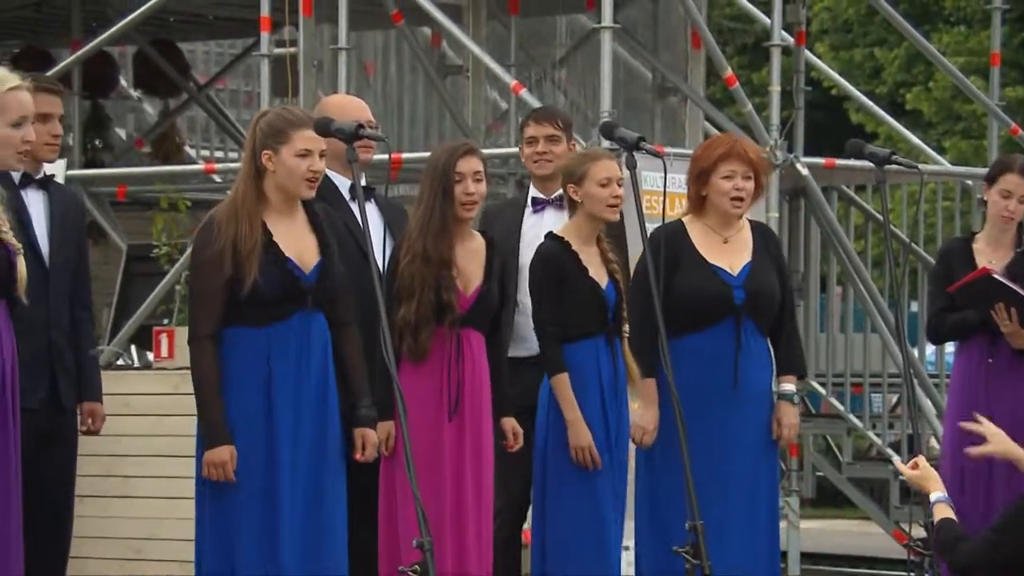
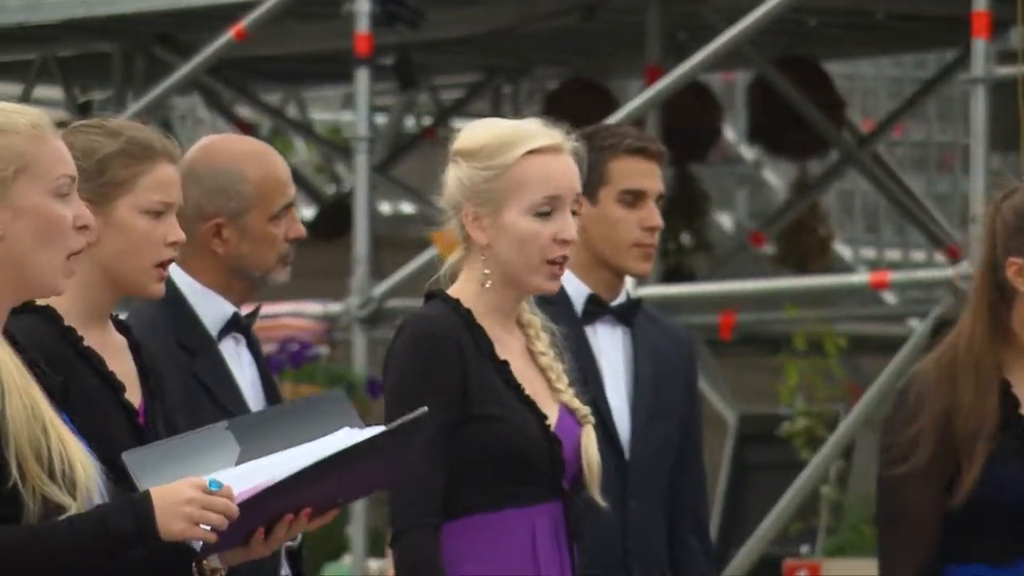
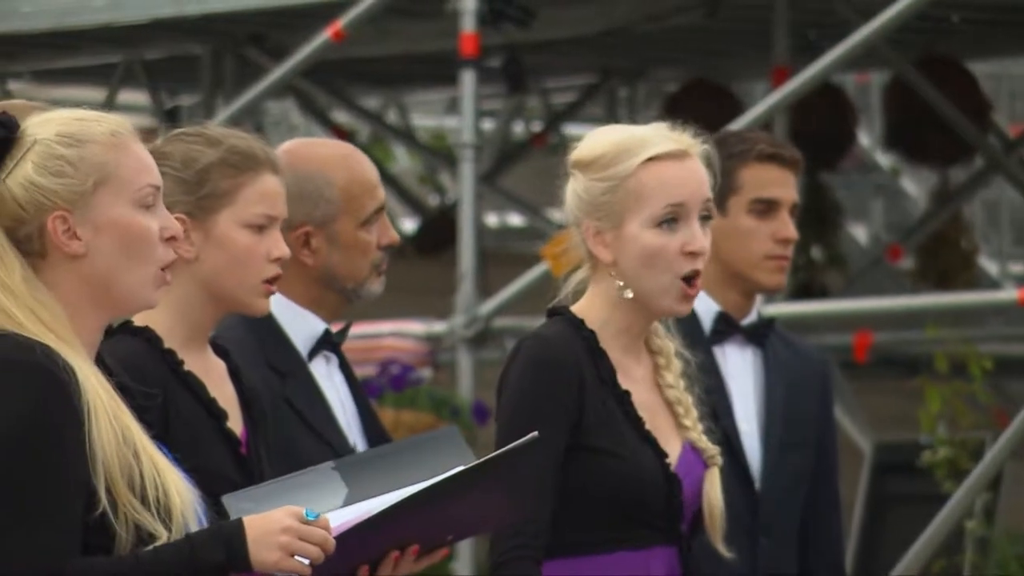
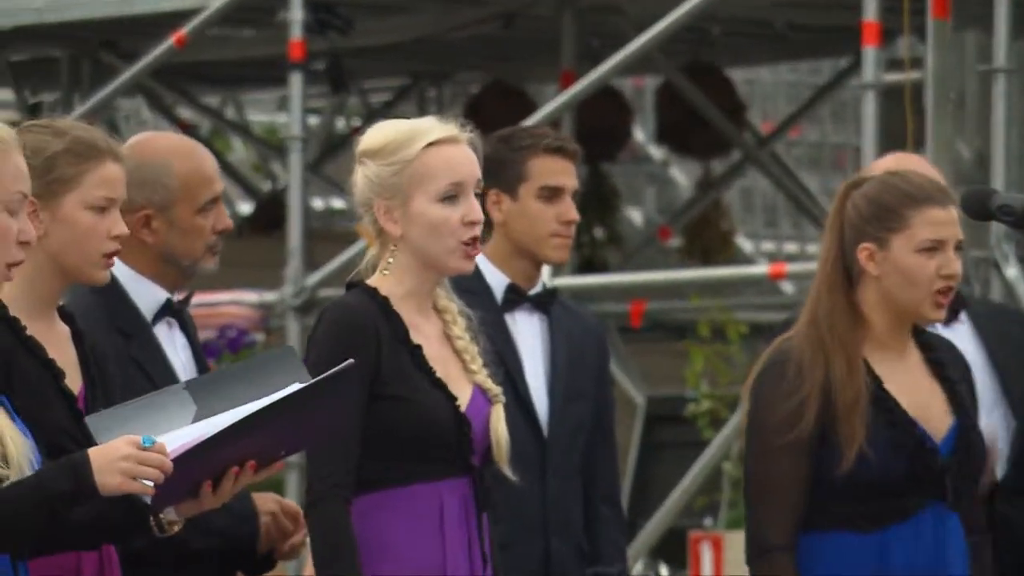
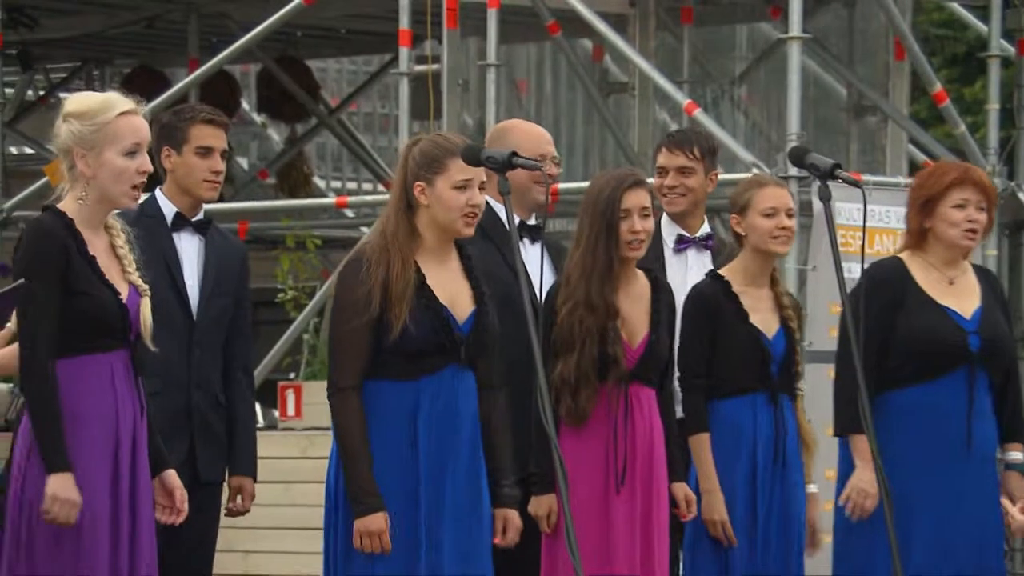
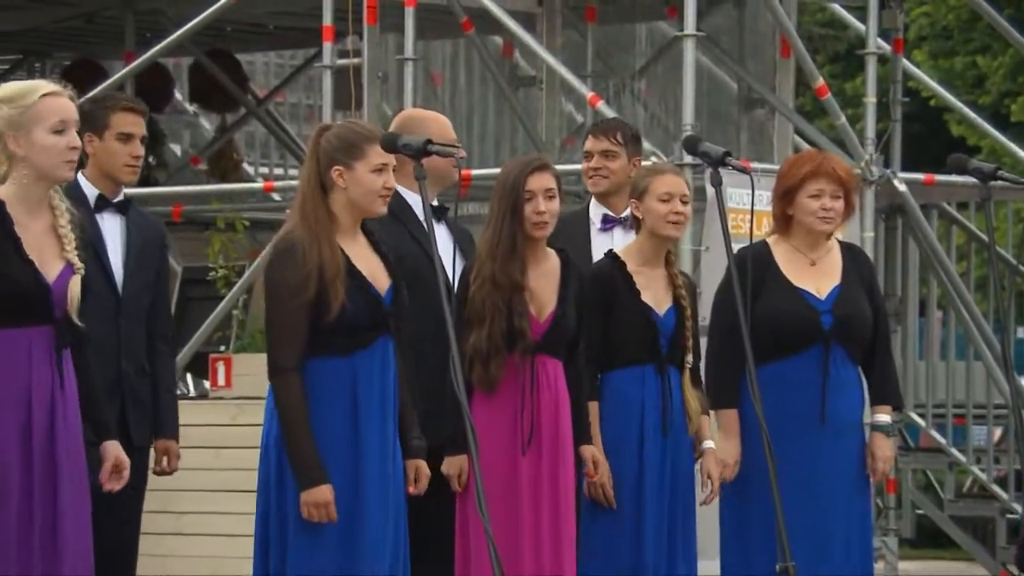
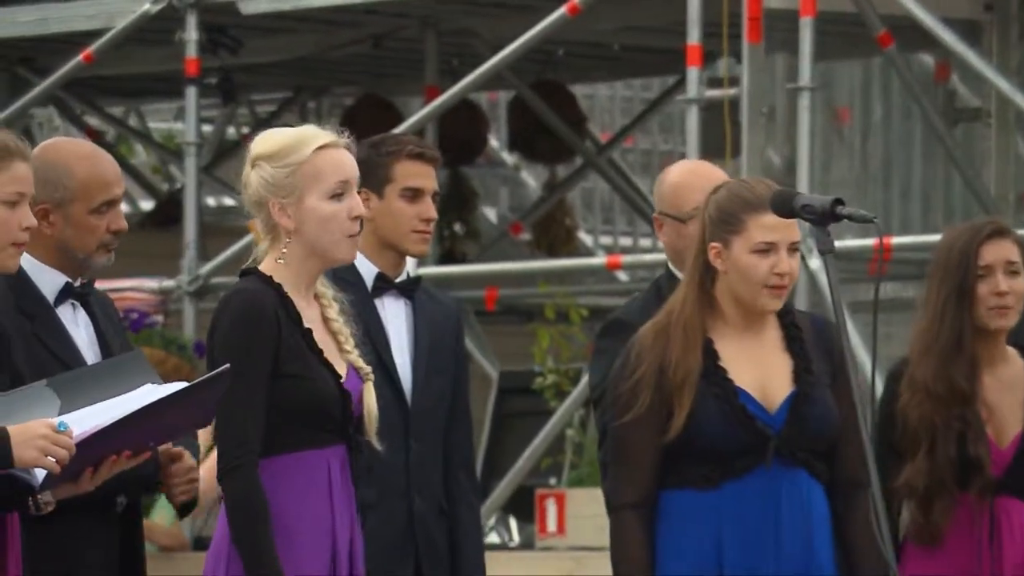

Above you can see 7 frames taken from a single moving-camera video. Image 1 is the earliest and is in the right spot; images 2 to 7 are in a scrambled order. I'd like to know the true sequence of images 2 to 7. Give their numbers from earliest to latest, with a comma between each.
6, 5, 7, 4, 2, 3
